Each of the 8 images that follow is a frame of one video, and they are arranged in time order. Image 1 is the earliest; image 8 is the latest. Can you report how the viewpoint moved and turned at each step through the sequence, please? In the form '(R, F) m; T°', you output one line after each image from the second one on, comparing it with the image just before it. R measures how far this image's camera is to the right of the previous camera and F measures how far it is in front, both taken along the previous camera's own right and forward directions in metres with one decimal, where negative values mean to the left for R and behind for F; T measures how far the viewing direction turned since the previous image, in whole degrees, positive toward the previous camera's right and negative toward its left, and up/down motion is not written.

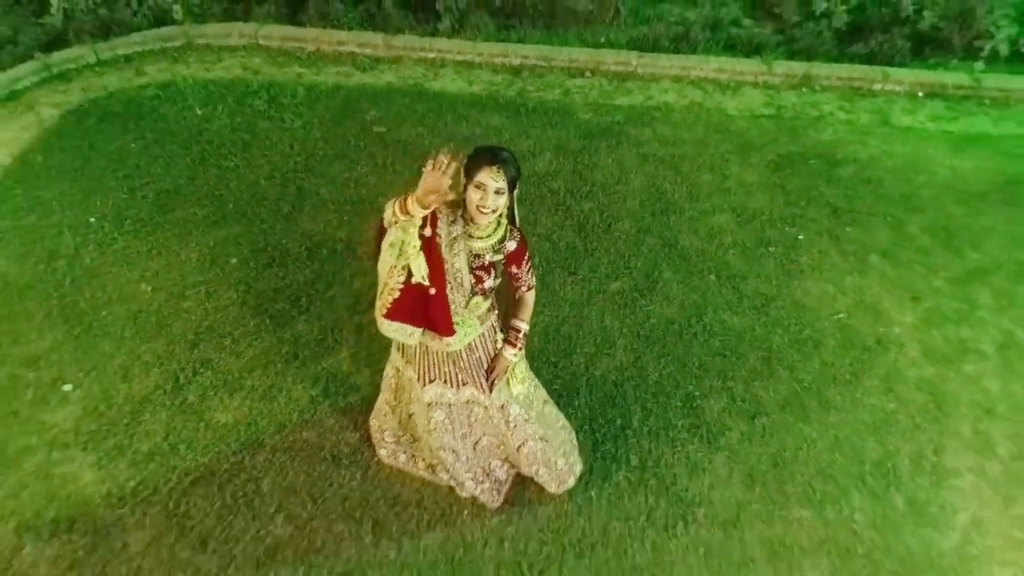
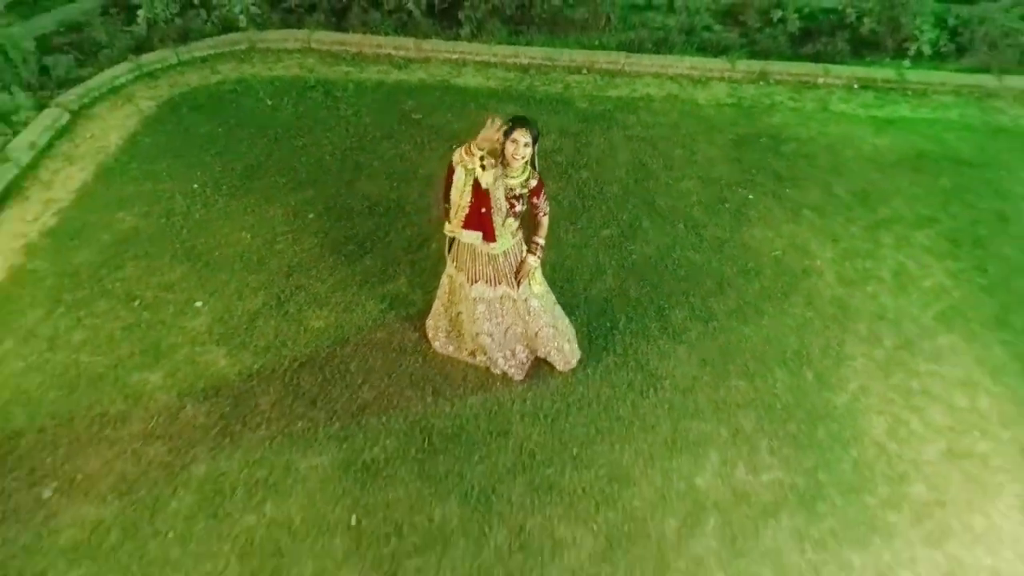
(-0.1, -1.0) m; 0°
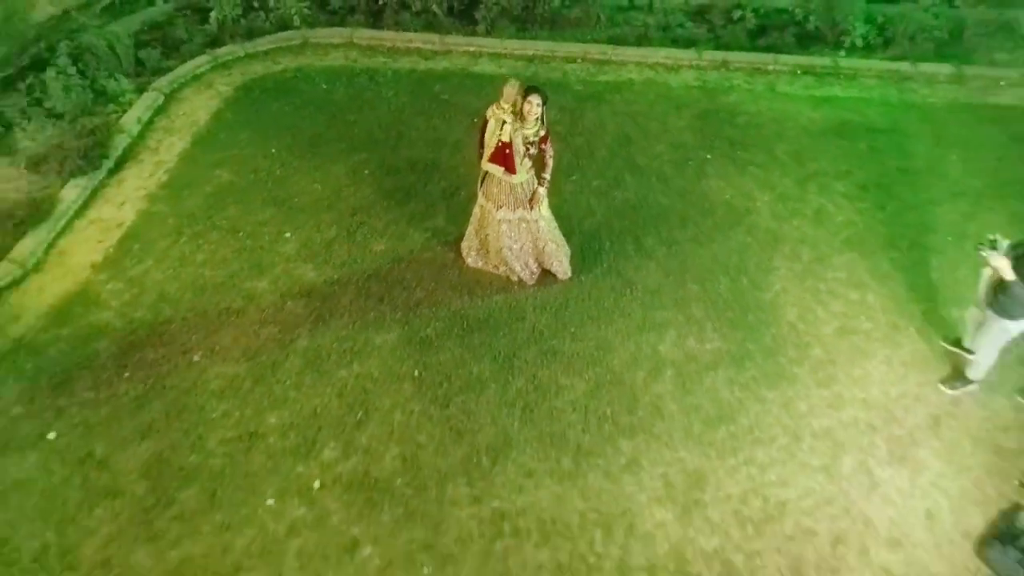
(-0.1, -1.3) m; 0°
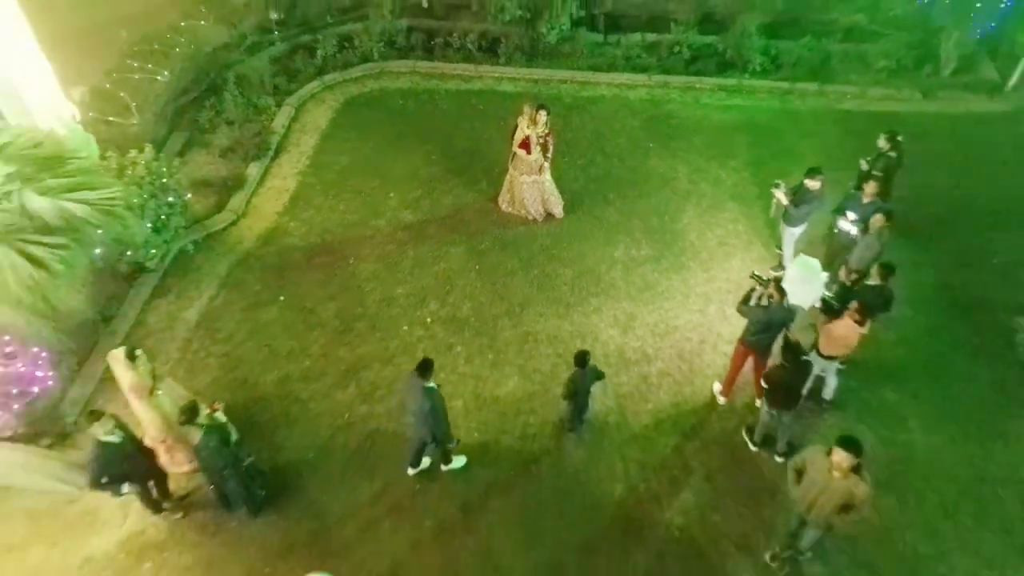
(-0.2, -3.4) m; 0°
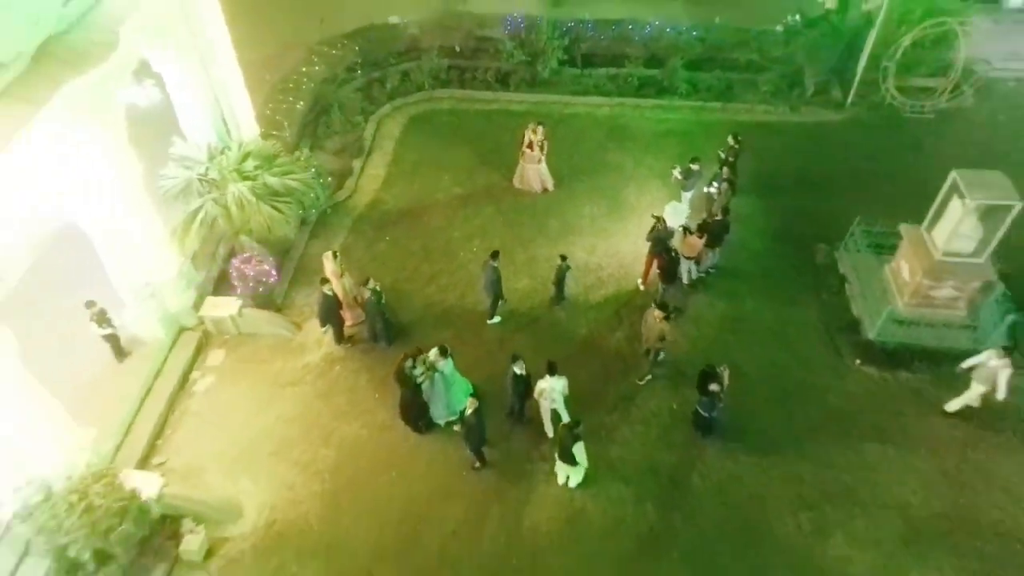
(-0.2, -5.2) m; 0°
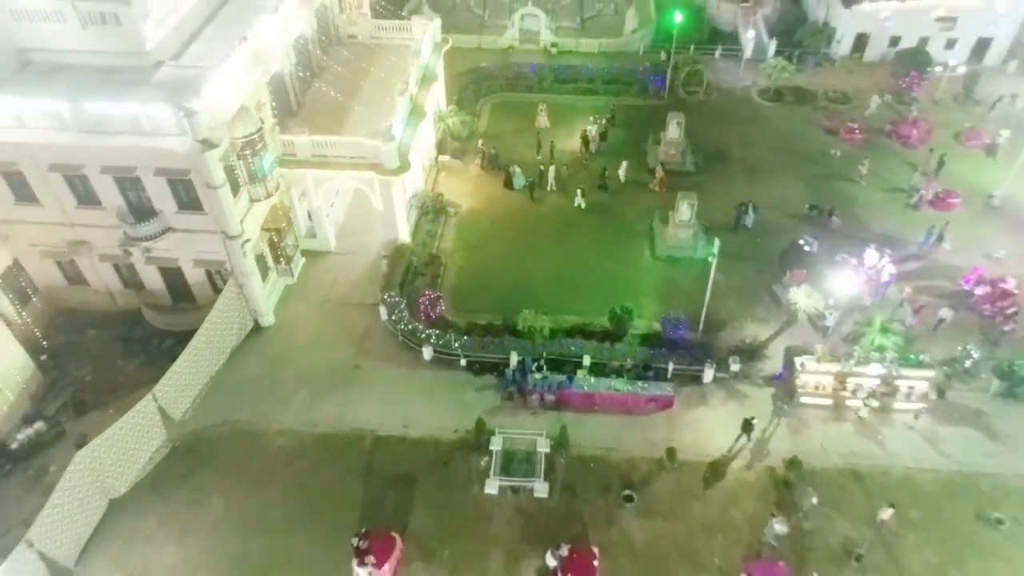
(-1.3, -23.4) m; 0°
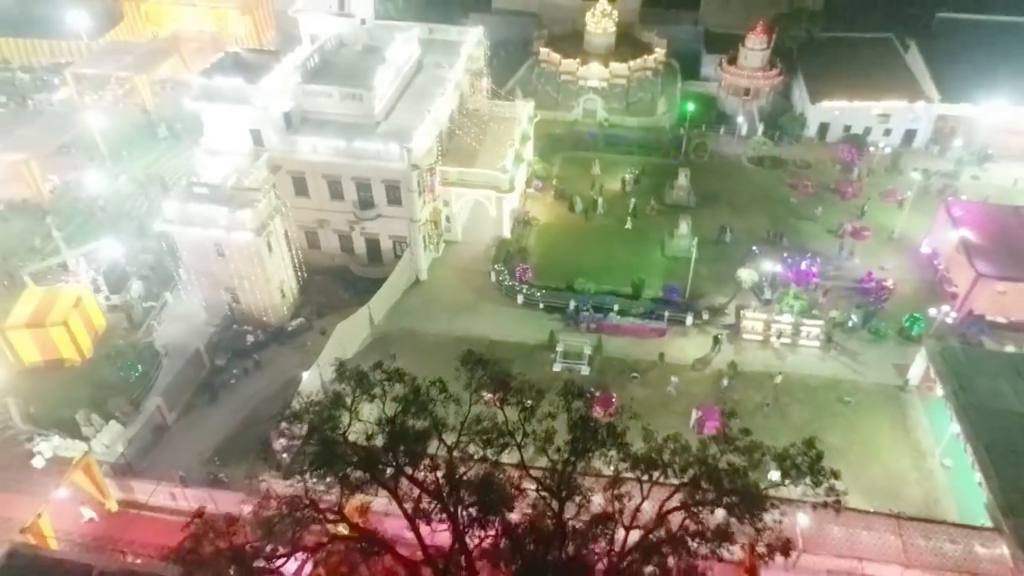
(-0.9, -17.2) m; -4°
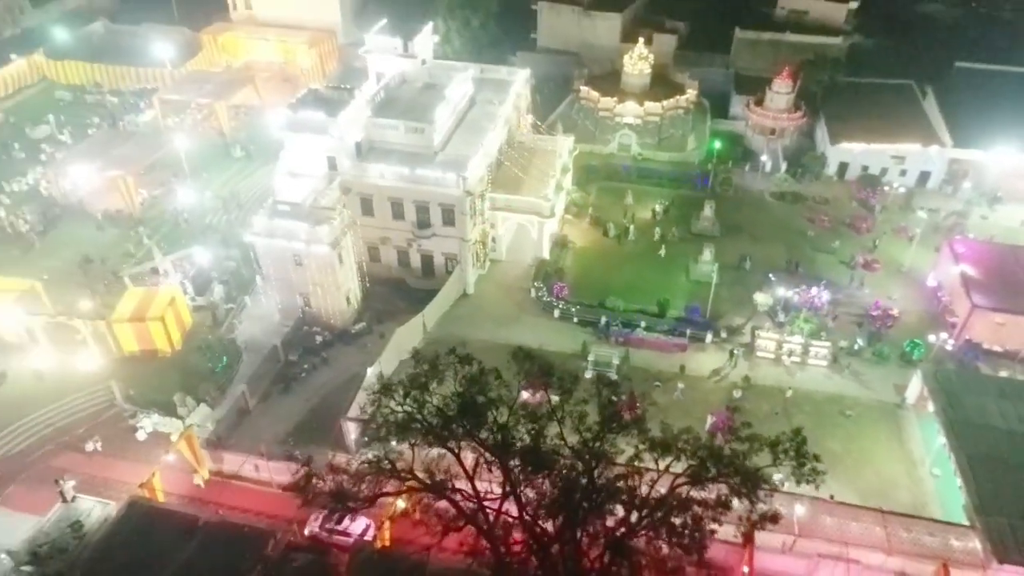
(-0.6, -5.2) m; -2°
